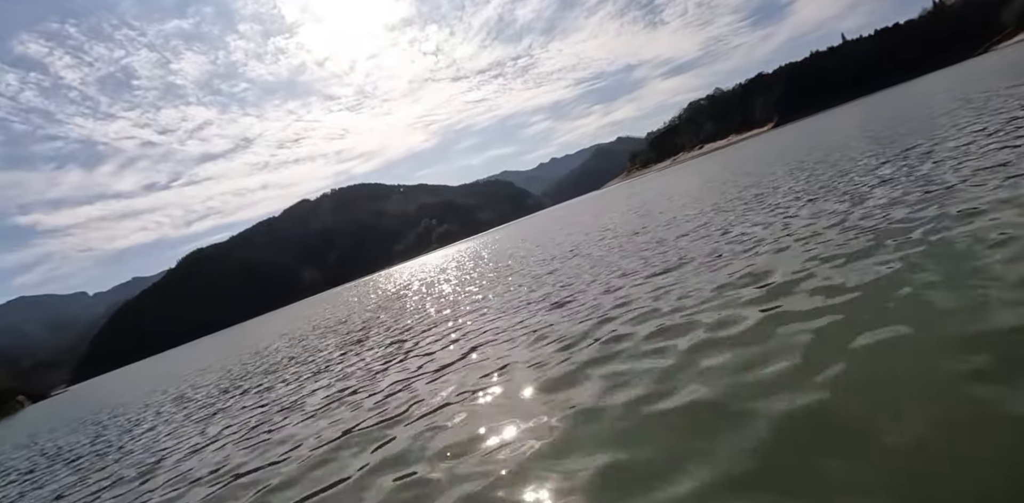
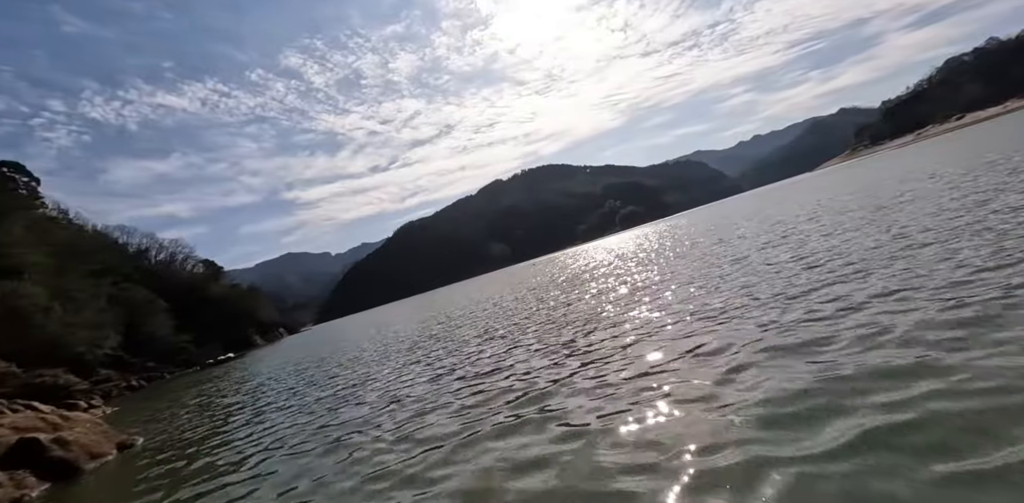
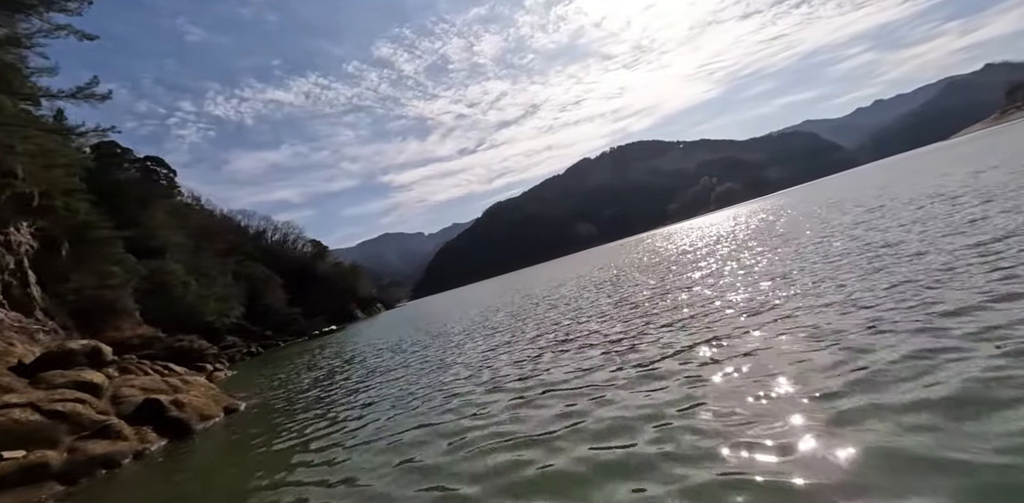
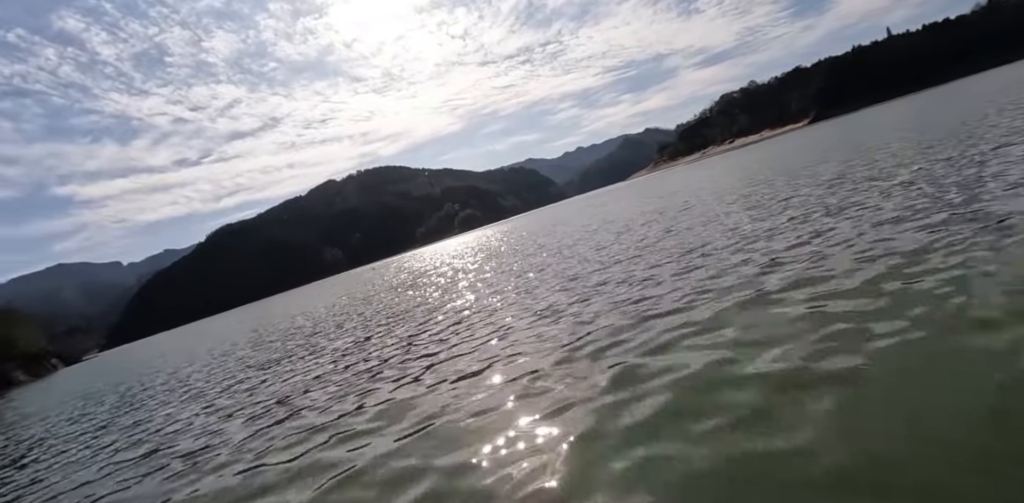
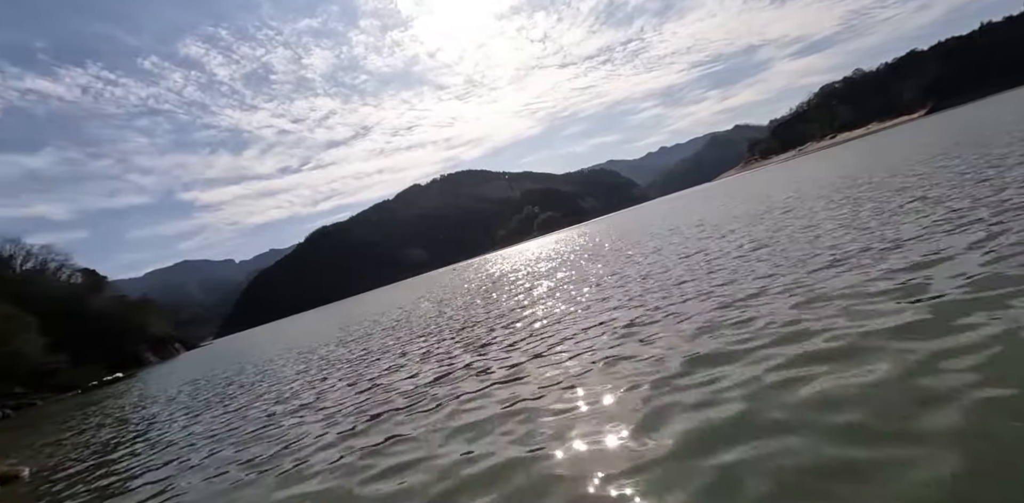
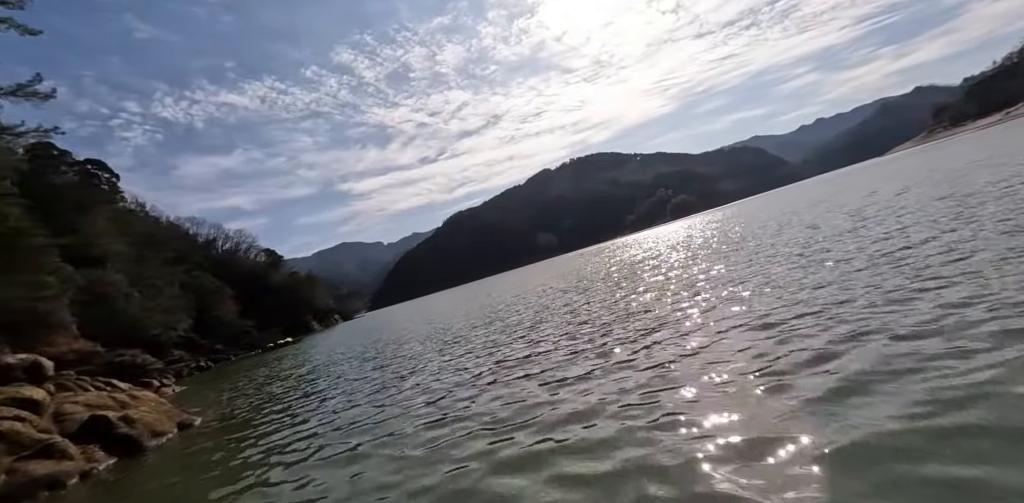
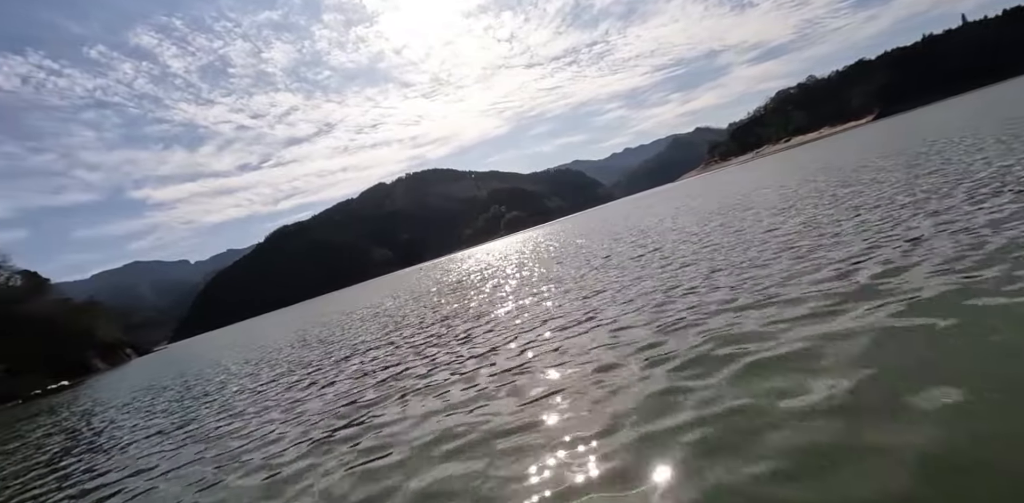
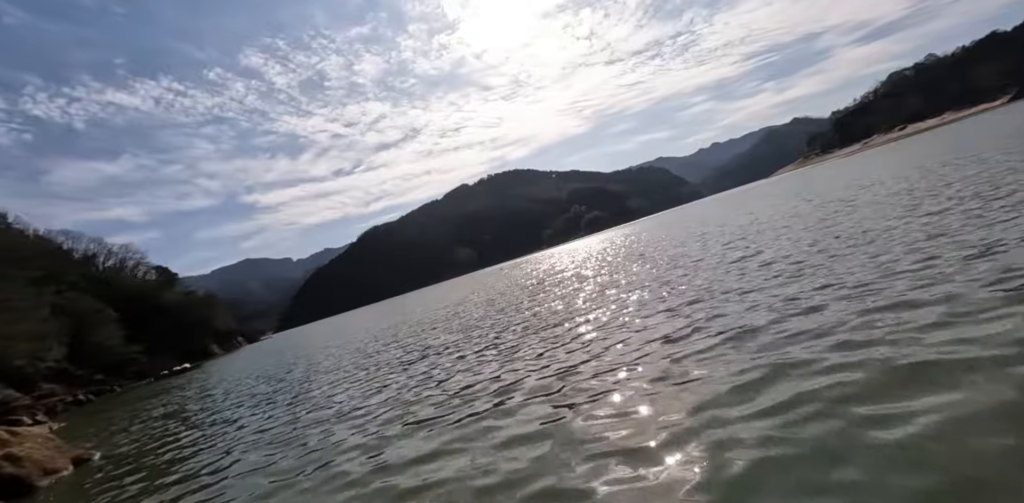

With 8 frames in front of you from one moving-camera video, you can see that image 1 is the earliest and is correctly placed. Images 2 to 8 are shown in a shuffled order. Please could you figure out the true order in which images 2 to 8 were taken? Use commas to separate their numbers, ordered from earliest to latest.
4, 7, 5, 8, 2, 6, 3
